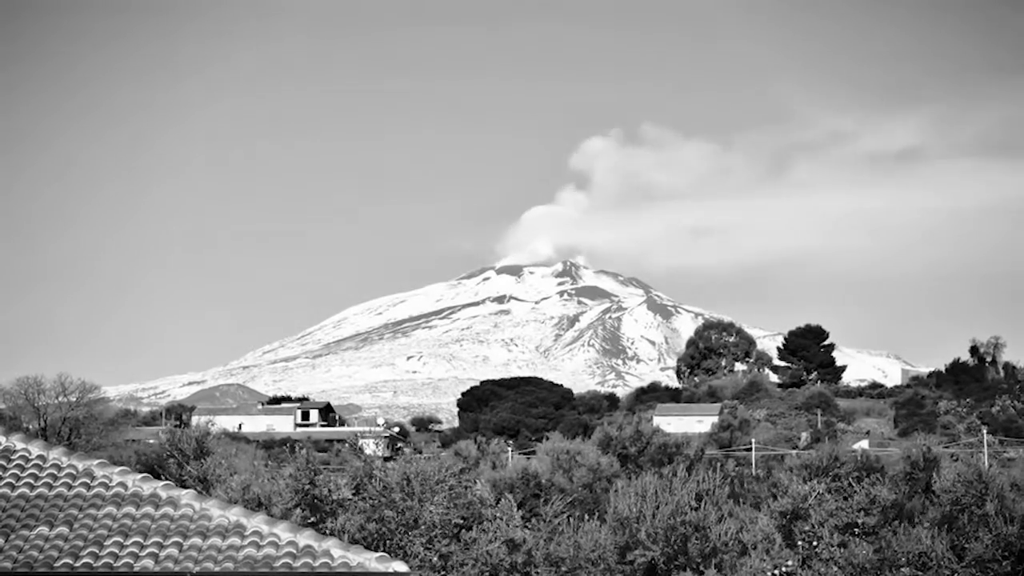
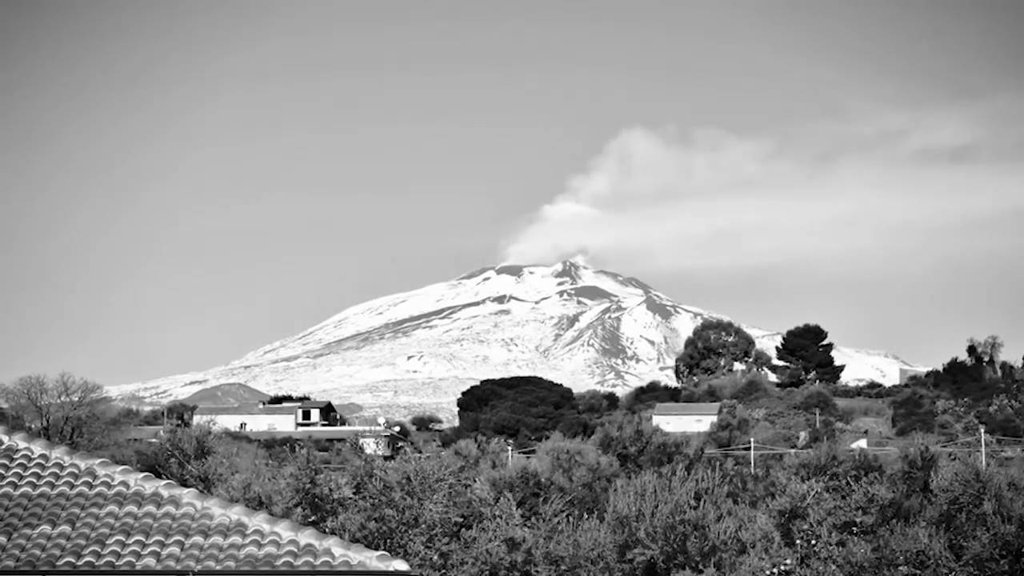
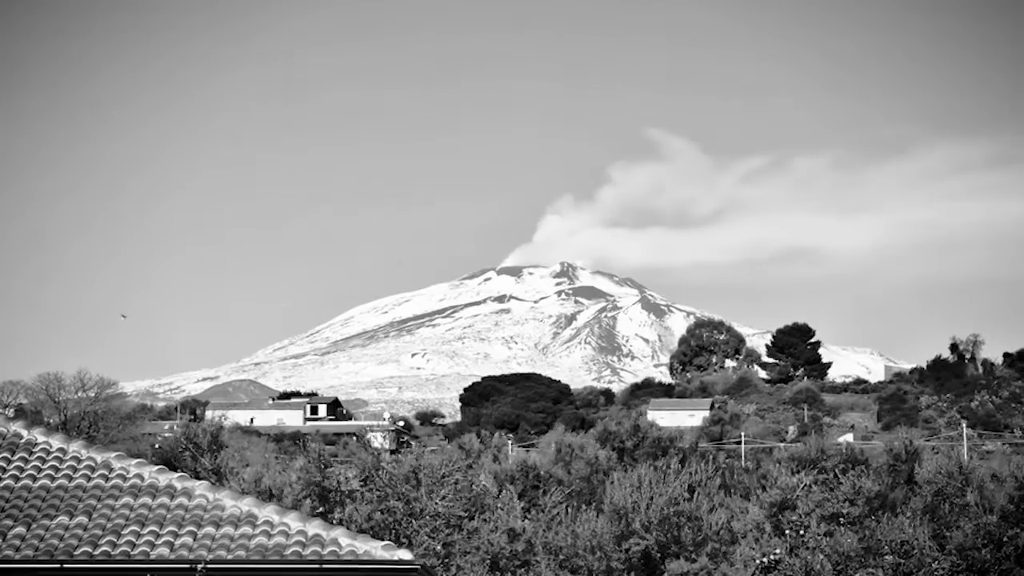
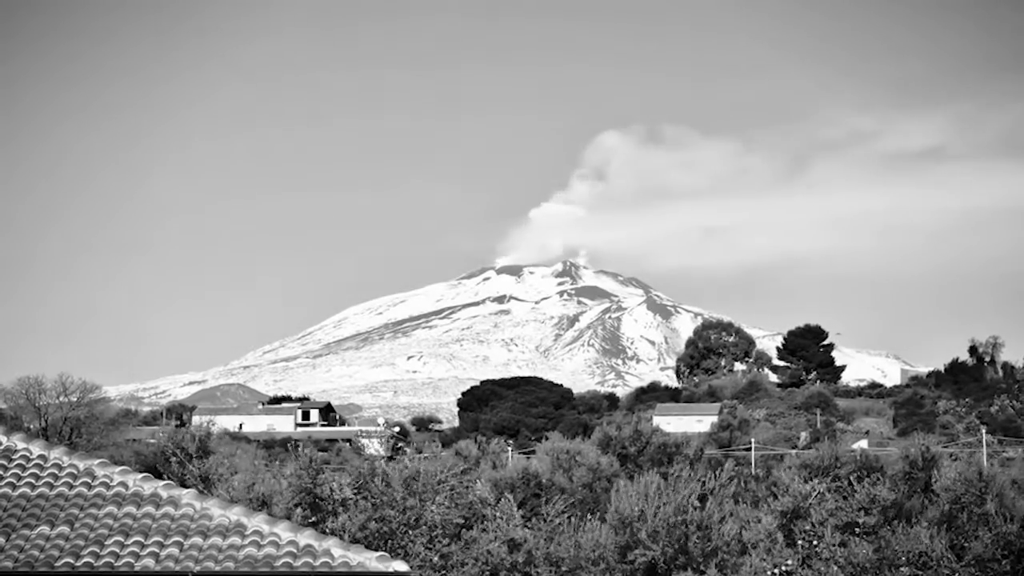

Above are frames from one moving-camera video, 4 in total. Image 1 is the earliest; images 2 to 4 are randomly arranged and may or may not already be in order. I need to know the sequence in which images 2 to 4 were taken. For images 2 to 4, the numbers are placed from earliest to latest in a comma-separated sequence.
4, 2, 3
